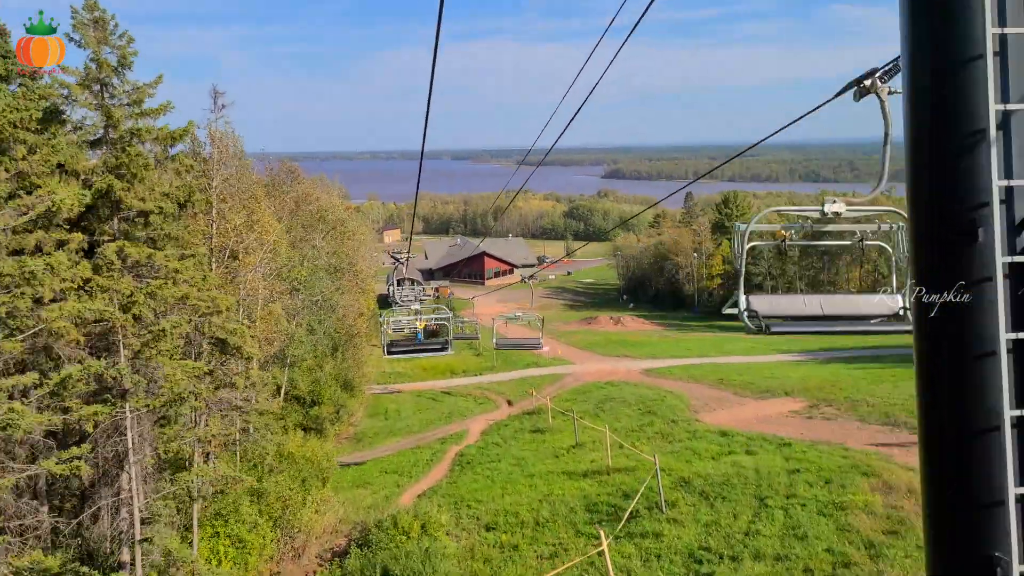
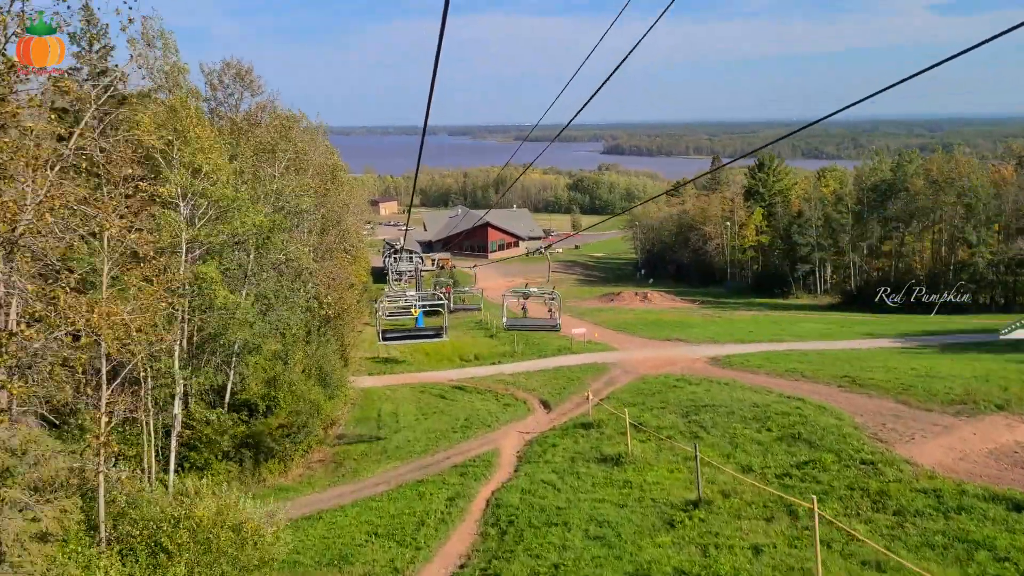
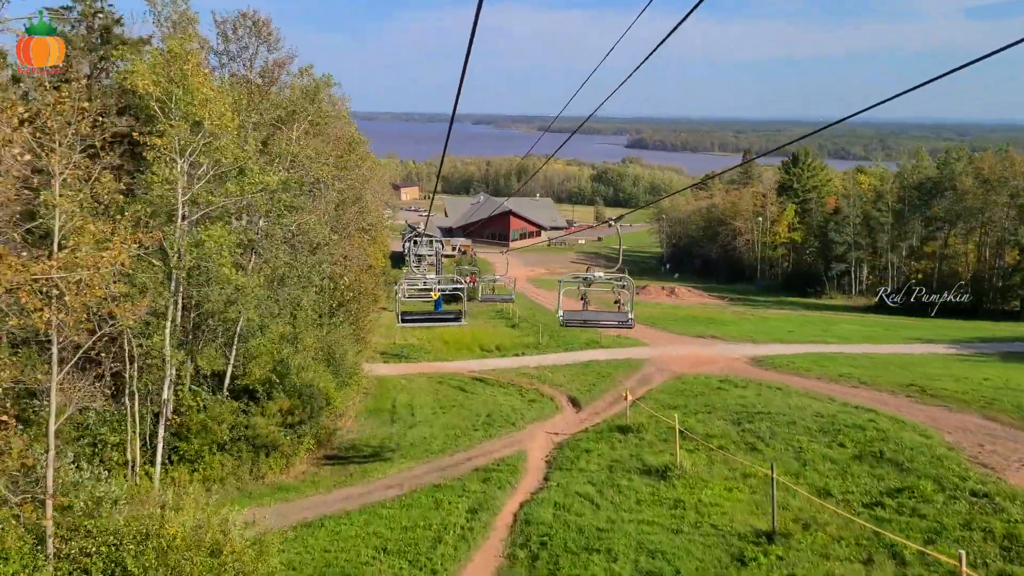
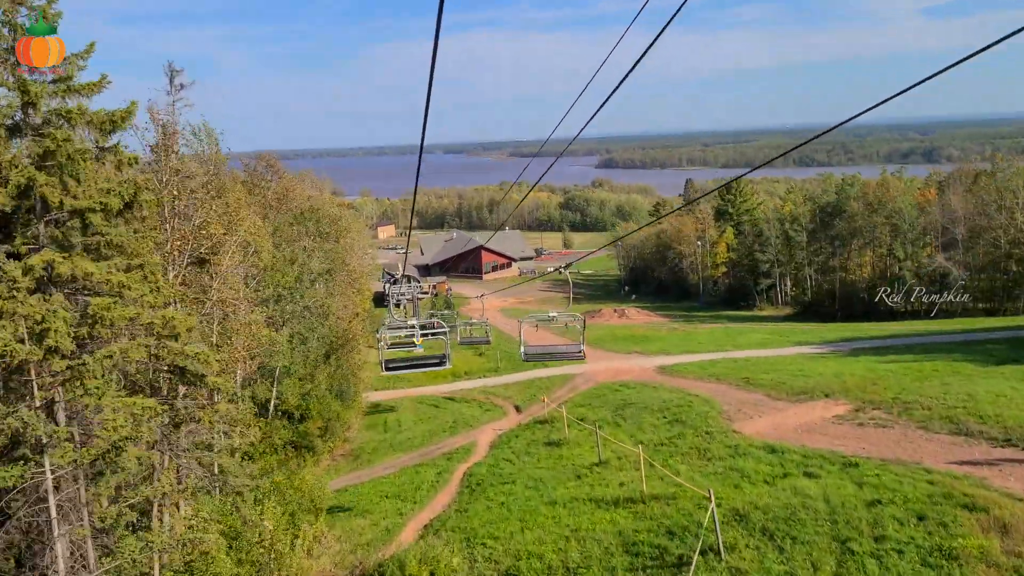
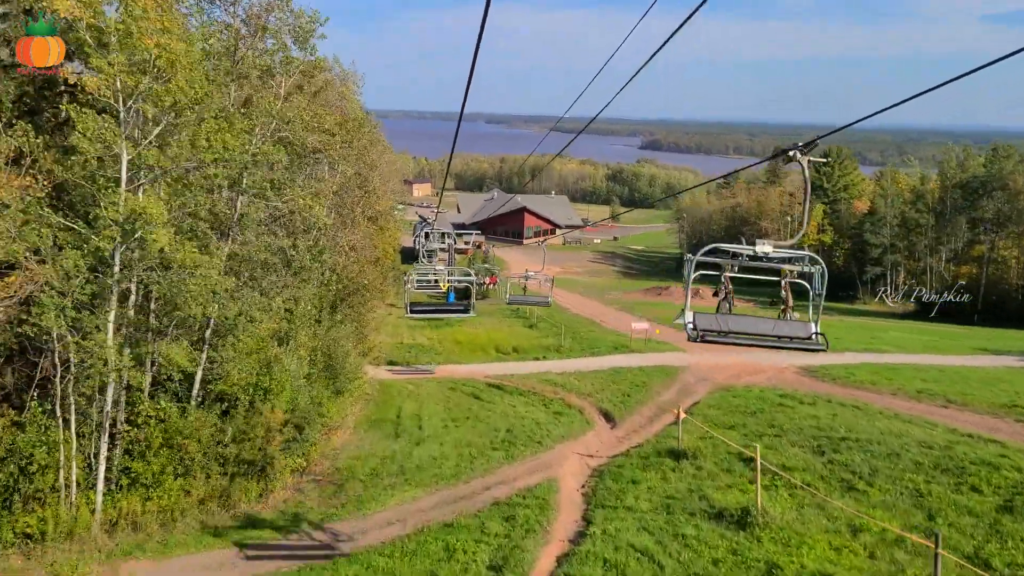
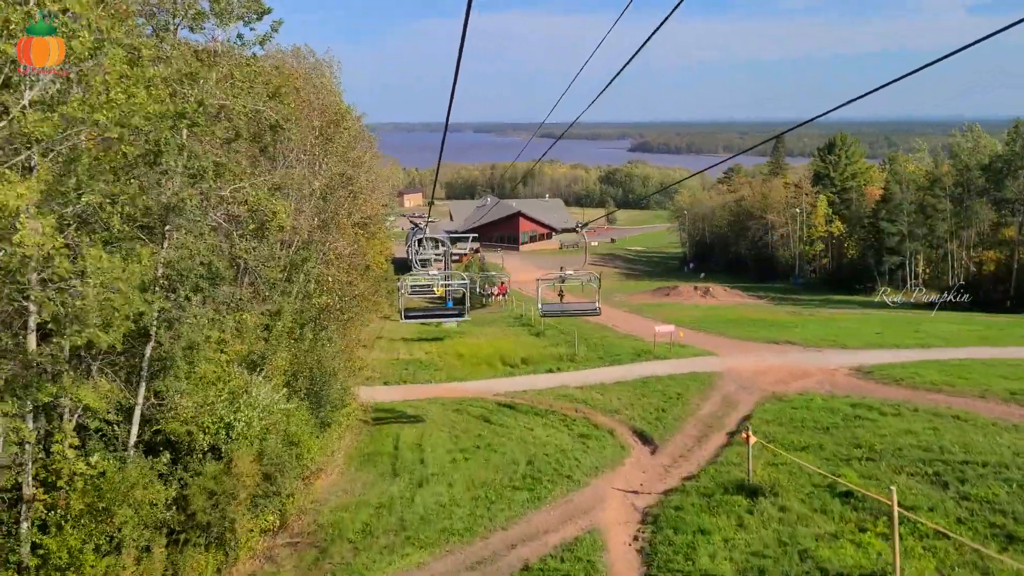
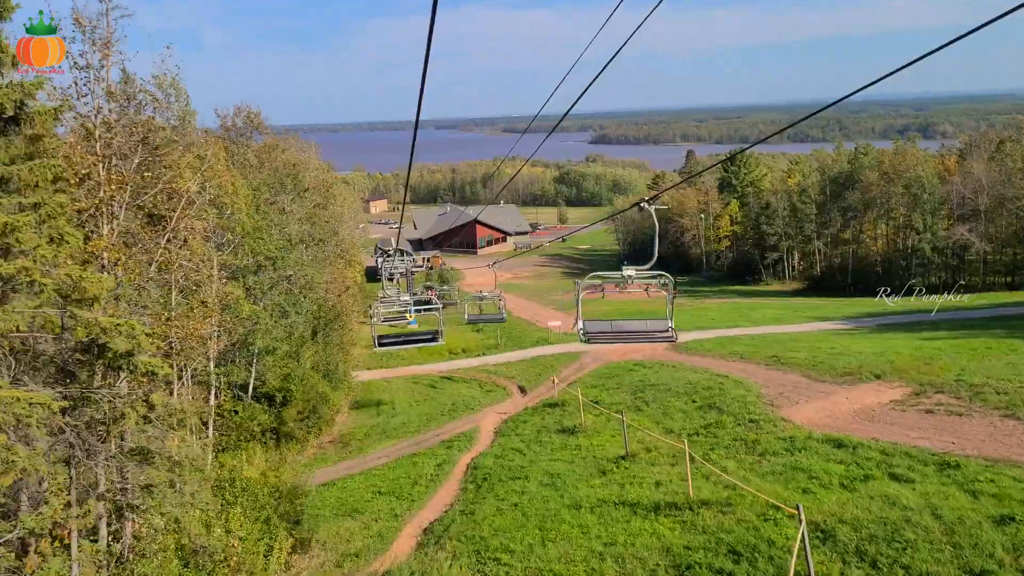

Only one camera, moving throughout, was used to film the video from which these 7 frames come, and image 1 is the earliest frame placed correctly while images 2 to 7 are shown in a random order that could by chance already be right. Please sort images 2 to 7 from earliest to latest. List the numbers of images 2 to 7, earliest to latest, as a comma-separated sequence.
4, 7, 2, 3, 5, 6
